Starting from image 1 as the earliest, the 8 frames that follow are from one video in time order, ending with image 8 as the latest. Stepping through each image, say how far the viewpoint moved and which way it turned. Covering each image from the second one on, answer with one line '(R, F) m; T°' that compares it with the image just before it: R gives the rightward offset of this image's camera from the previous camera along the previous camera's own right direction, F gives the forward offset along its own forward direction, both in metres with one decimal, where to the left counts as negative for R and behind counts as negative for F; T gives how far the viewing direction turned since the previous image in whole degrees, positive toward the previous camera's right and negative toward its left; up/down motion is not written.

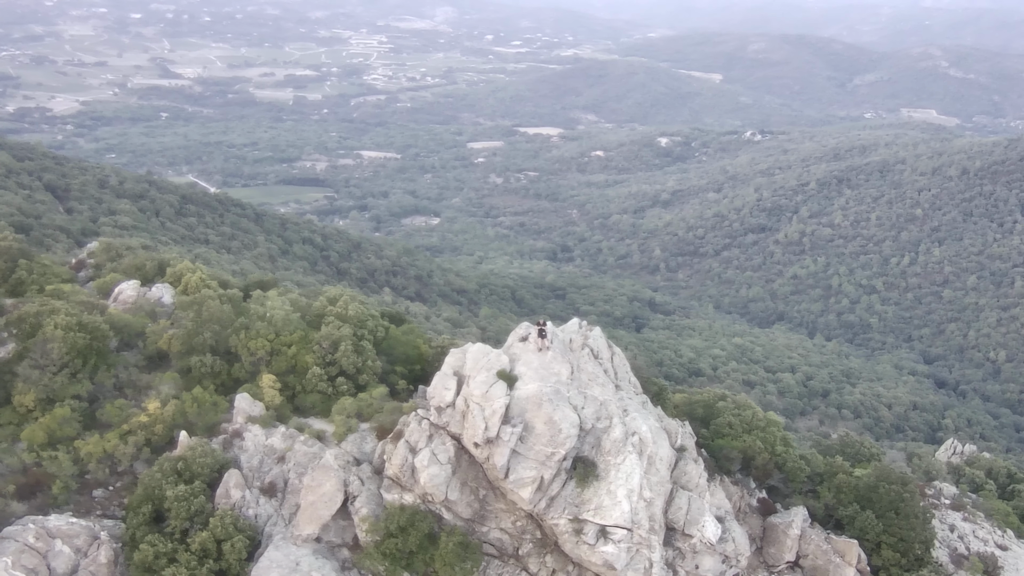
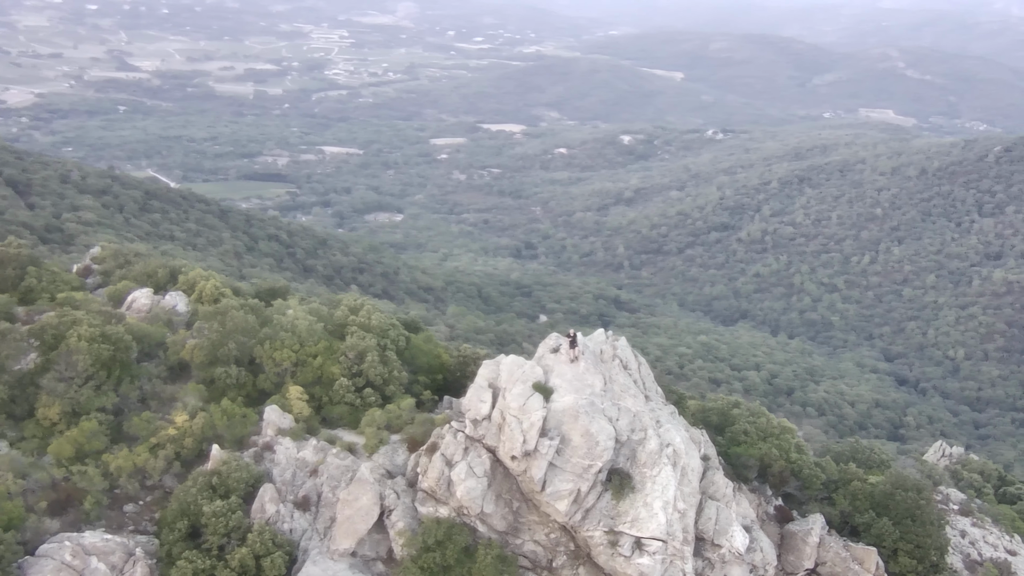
(-1.5, +0.1) m; +2°
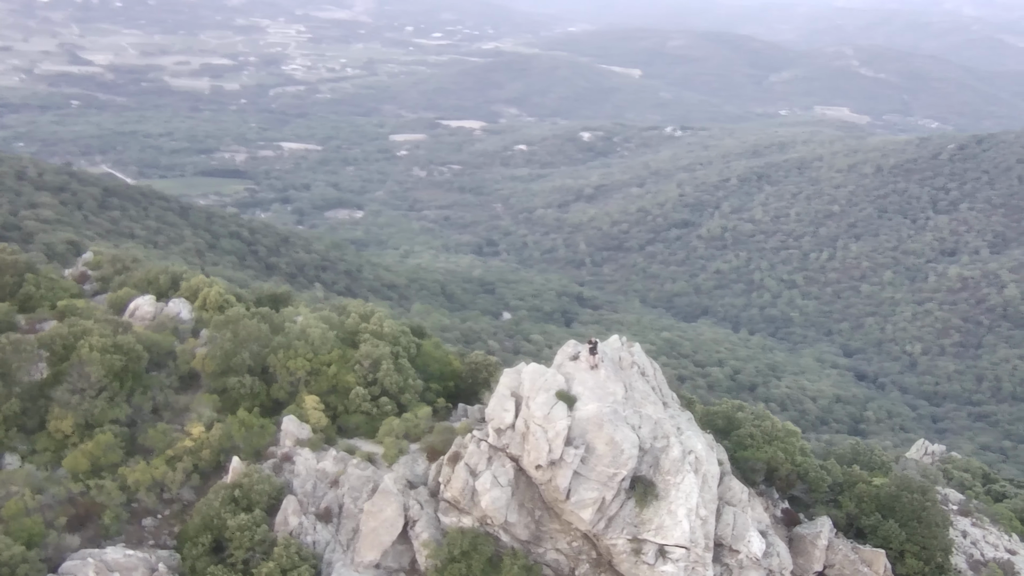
(-1.3, +0.1) m; +2°
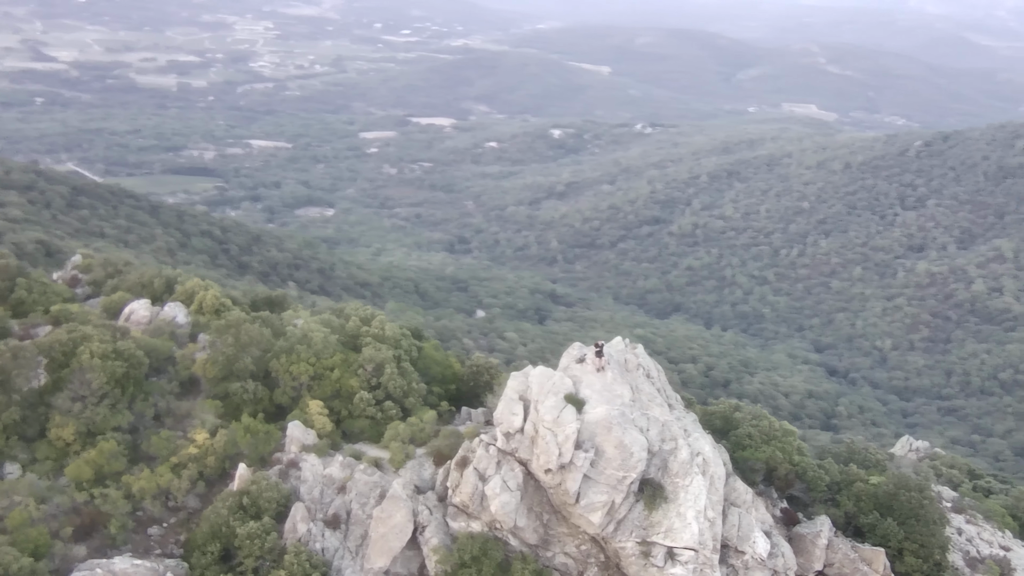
(-0.7, +0.1) m; +2°
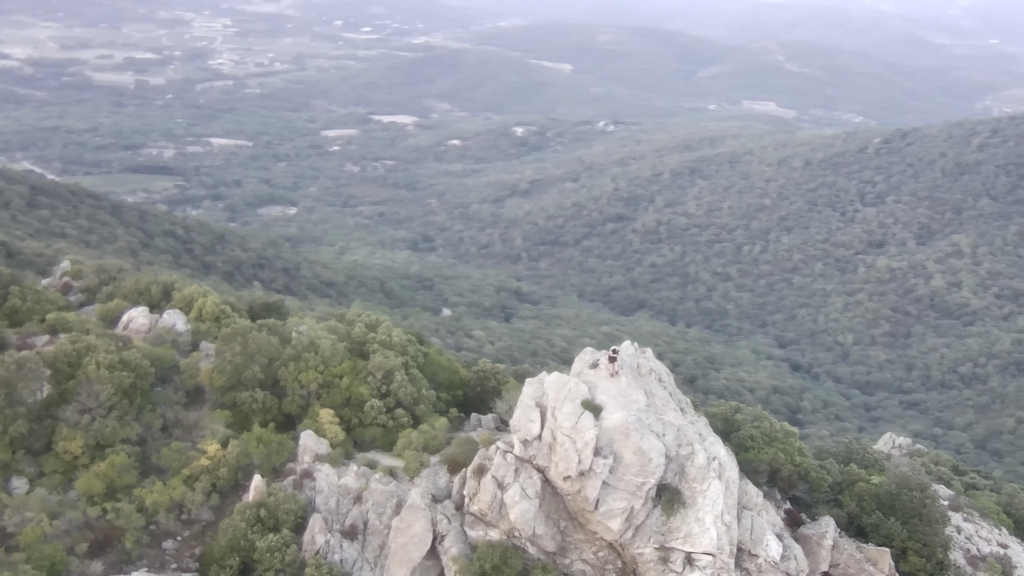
(-1.1, +0.2) m; +2°
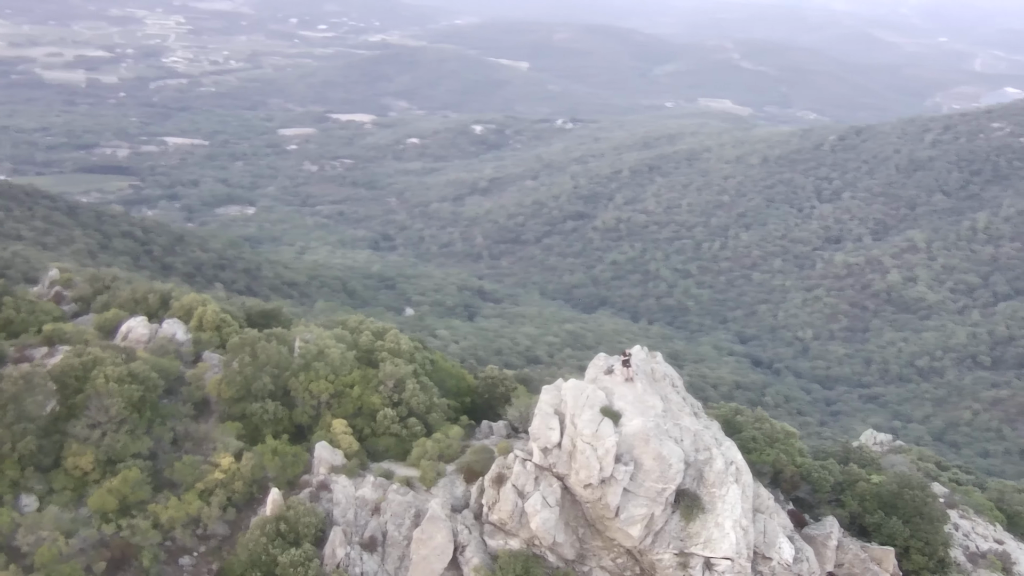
(-1.2, +0.2) m; +2°
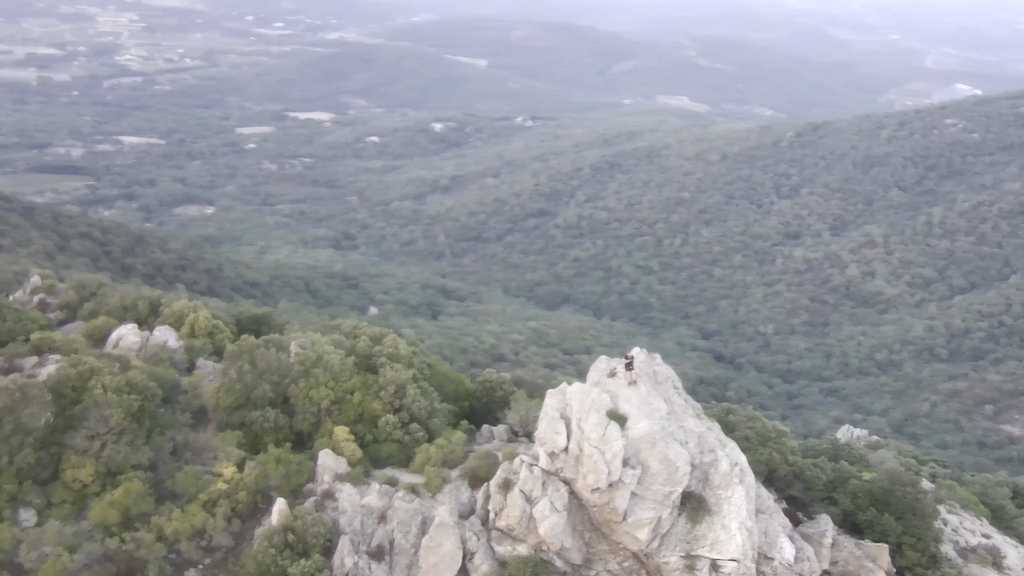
(-0.9, +0.2) m; +2°
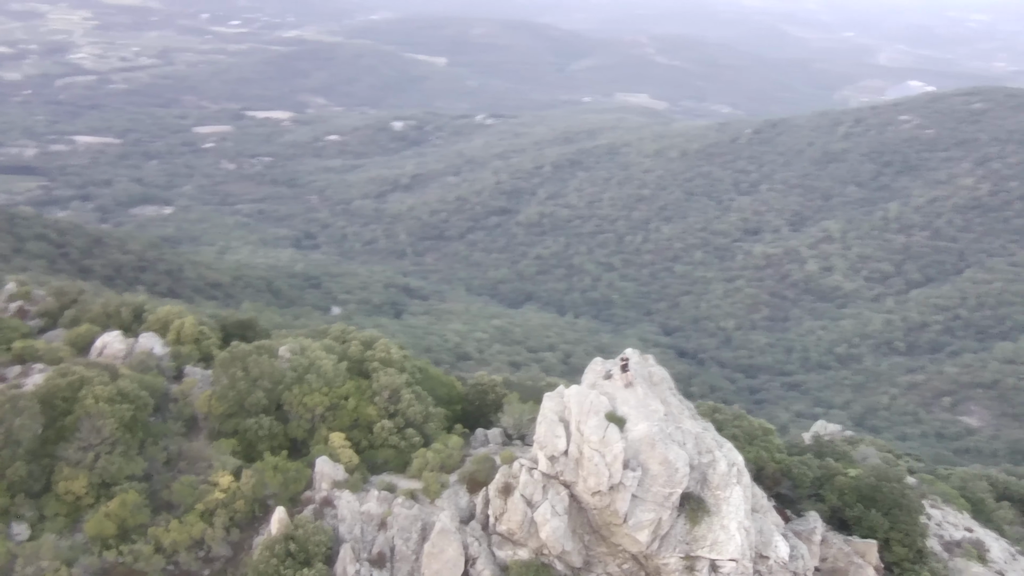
(-0.7, +0.1) m; +2°
